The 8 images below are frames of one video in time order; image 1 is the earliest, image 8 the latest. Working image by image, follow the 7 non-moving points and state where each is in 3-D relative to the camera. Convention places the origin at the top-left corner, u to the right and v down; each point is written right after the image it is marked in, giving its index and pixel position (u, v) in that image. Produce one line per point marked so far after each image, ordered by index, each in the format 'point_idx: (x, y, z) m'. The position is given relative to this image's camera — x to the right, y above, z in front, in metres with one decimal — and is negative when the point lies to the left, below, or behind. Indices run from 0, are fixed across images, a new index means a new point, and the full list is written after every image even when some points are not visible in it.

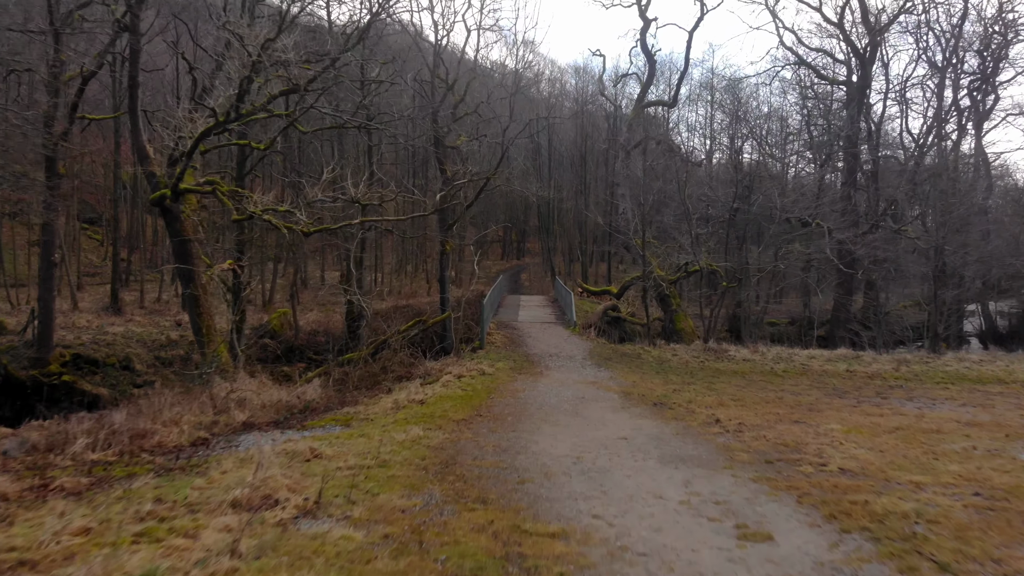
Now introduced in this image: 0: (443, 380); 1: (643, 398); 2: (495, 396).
0: (-1.0, -1.3, +9.1) m
1: (+1.8, -1.5, +8.4) m
2: (-0.2, -1.4, +8.2) m
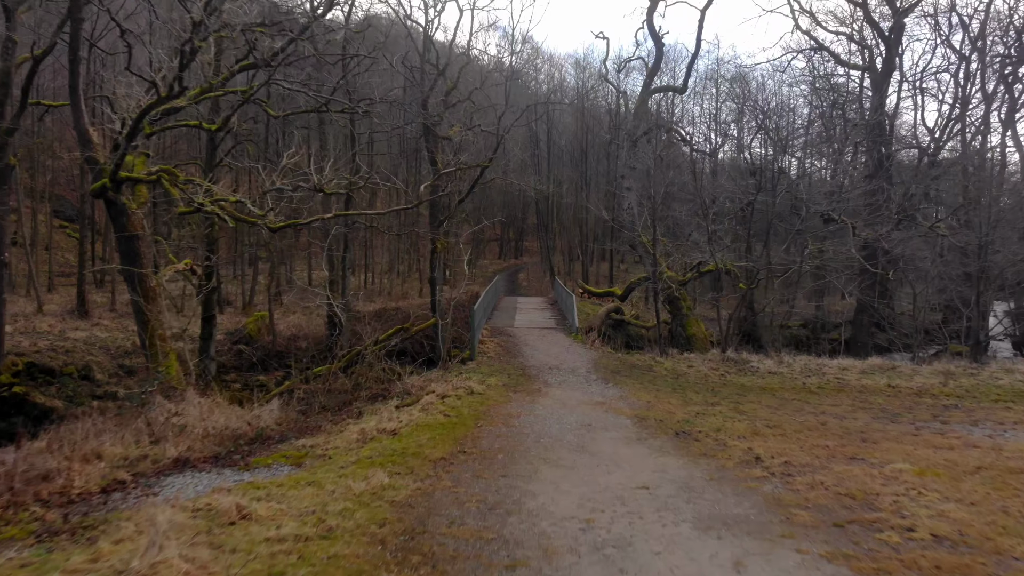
0: (-1.1, -1.4, +7.6) m
1: (+1.7, -1.6, +7.0) m
2: (-0.3, -1.5, +6.8) m
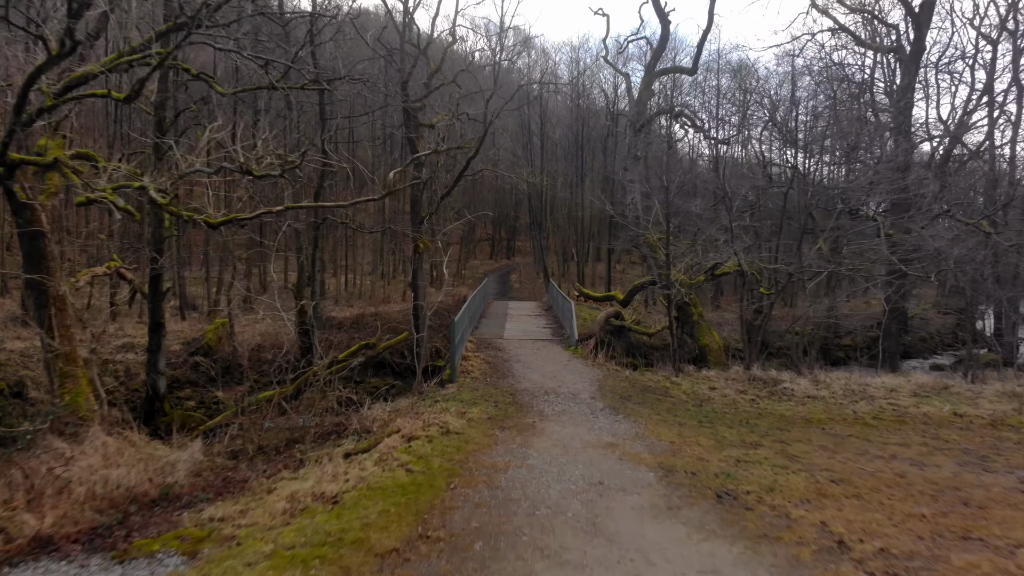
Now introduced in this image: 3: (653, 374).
0: (-1.3, -1.5, +5.9) m
1: (+1.6, -1.7, +5.2) m
2: (-0.5, -1.6, +5.1) m
3: (+2.2, -1.3, +9.5) m
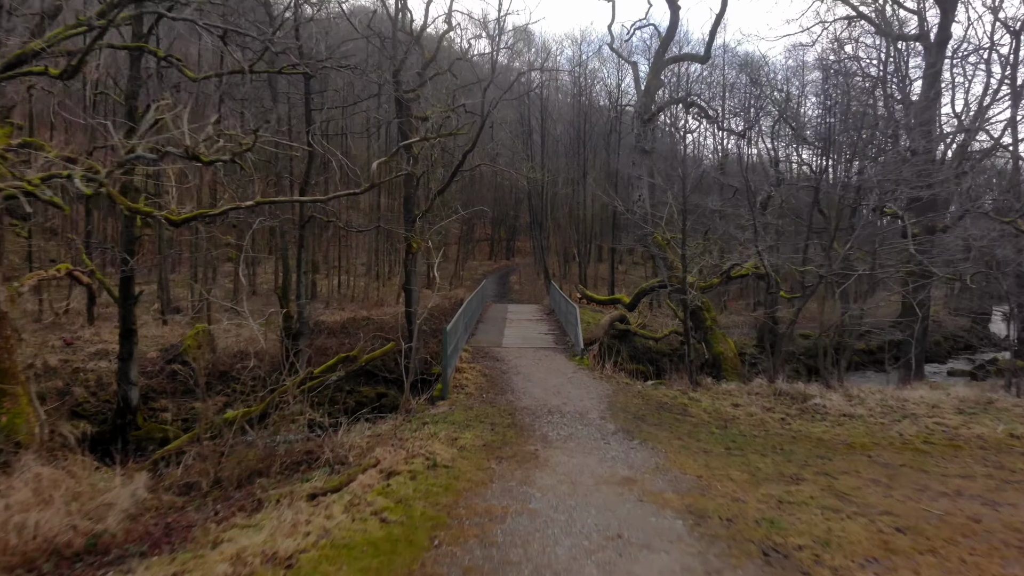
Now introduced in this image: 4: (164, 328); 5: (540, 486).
0: (-1.3, -1.6, +4.9) m
1: (+1.6, -1.7, +4.3) m
2: (-0.5, -1.7, +4.1) m
3: (+2.2, -1.4, +8.5) m
4: (-9.4, -1.1, +16.6) m
5: (+0.2, -1.6, +5.0) m
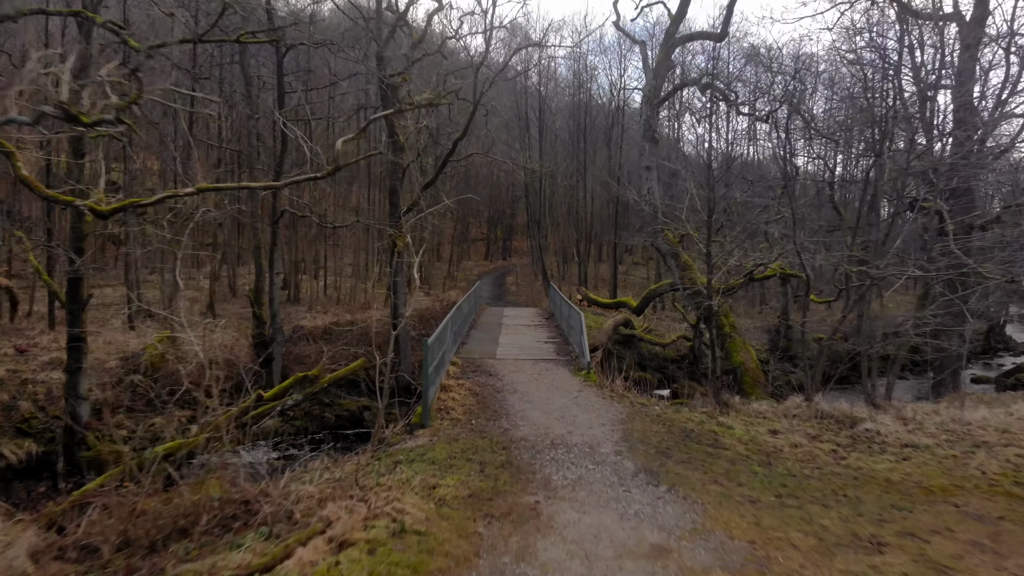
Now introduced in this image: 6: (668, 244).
0: (-1.3, -1.6, +3.6) m
1: (+1.5, -1.8, +3.0) m
2: (-0.5, -1.7, +2.8) m
3: (+2.1, -1.4, +7.3) m
4: (-9.5, -1.1, +15.3) m
5: (+0.2, -1.7, +3.7) m
6: (+3.1, +0.9, +12.2) m
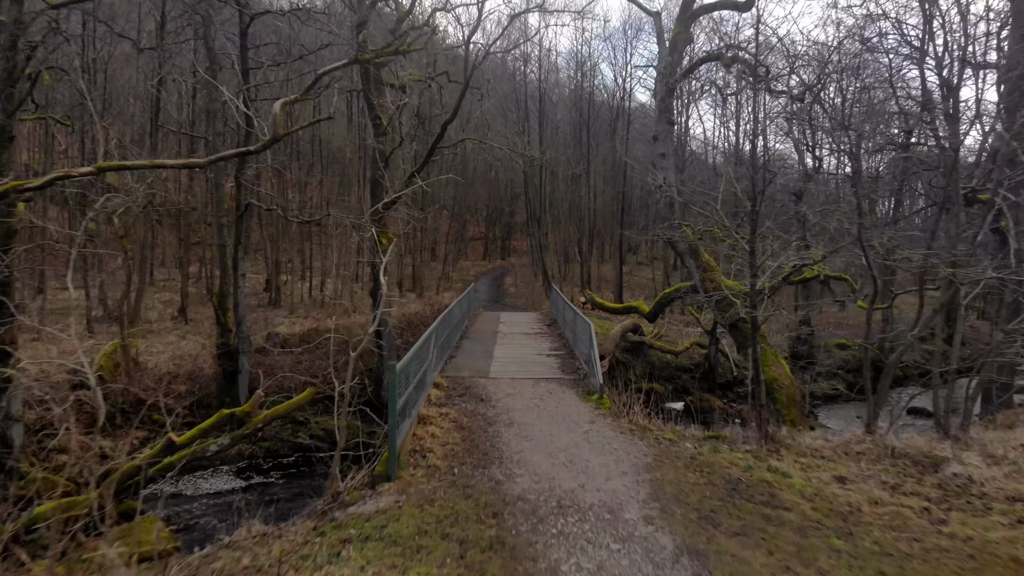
0: (-1.3, -1.7, +2.2) m
1: (+1.5, -1.8, +1.6) m
2: (-0.5, -1.8, +1.4) m
3: (+2.1, -1.5, +5.8) m
4: (-9.5, -1.2, +13.8) m
5: (+0.1, -1.7, +2.3) m
6: (+3.0, +0.8, +10.8) m
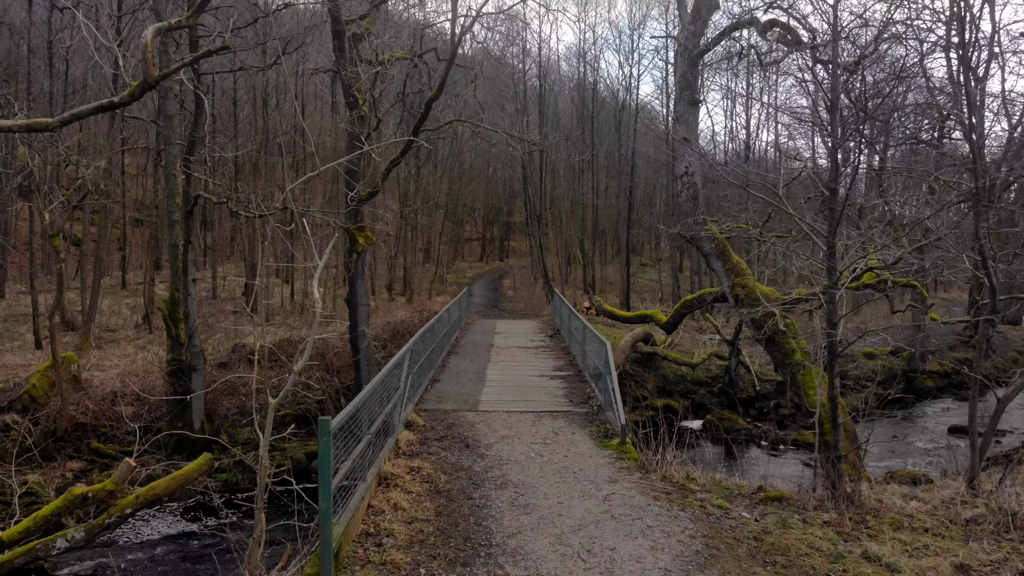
0: (-1.4, -1.8, +0.7) m
1: (+1.4, -1.9, +0.1) m
2: (-0.6, -1.9, -0.1) m
3: (+2.0, -1.6, +4.3) m
4: (-9.6, -1.3, +12.3) m
5: (+0.1, -1.8, +0.8) m
6: (+3.0, +0.7, +9.3) m
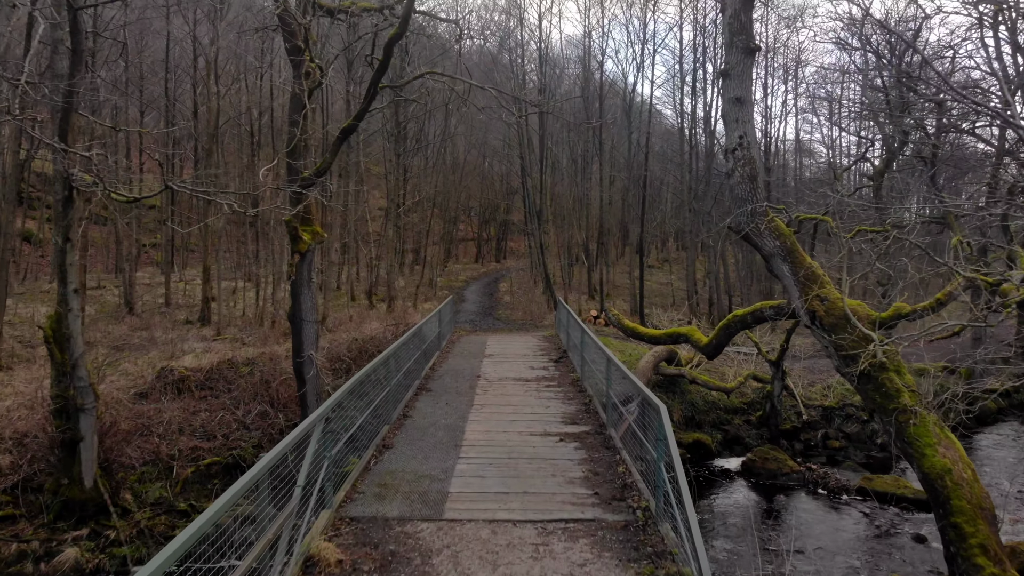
0: (-1.4, -1.9, -1.7) m
1: (+1.4, -2.1, -2.3) m
2: (-0.6, -2.0, -2.5) m
3: (+1.9, -1.7, +2.0) m
4: (-9.7, -1.5, +9.9) m
5: (0.0, -2.0, -1.6) m
6: (+2.9, +0.6, +6.9) m
